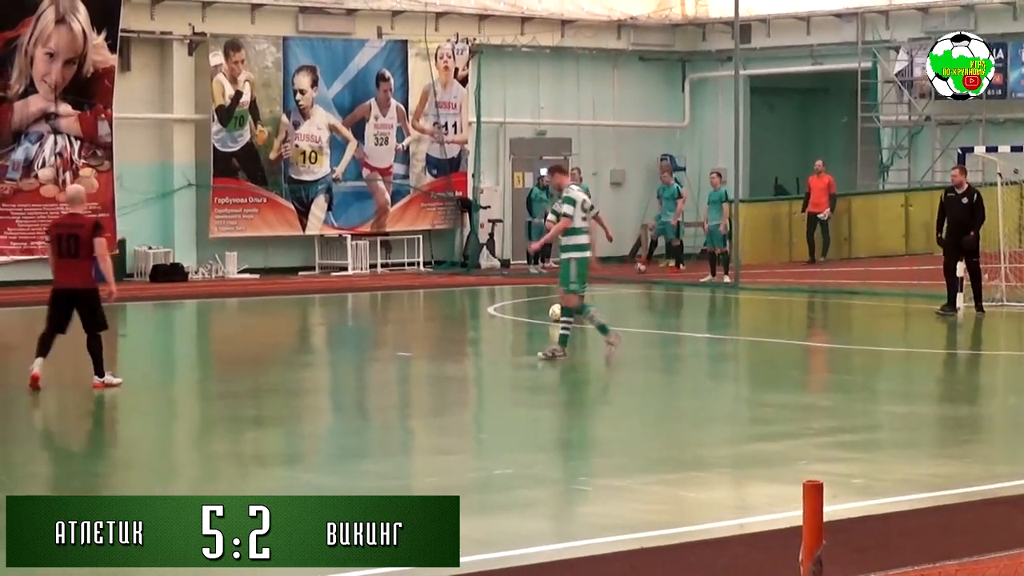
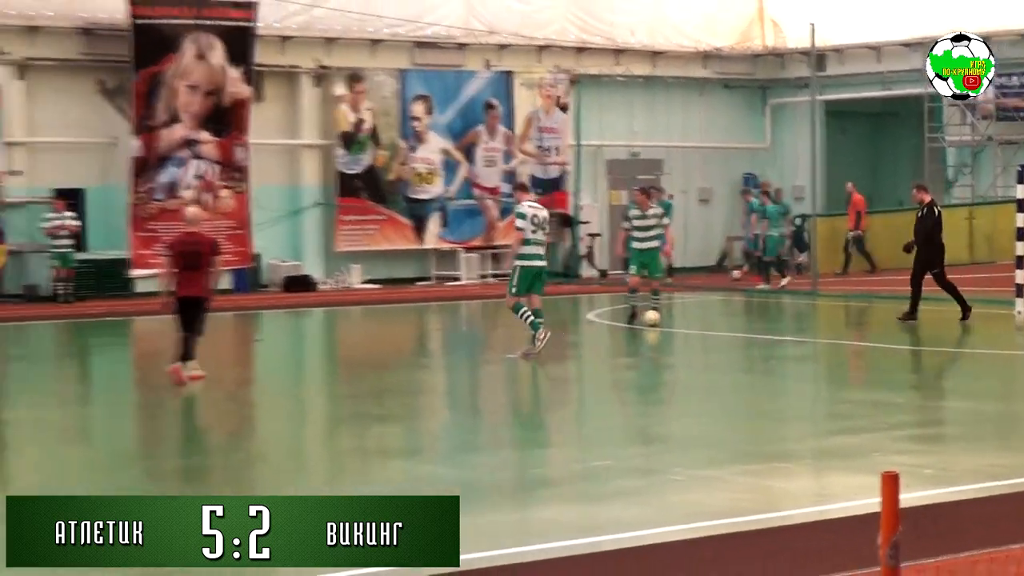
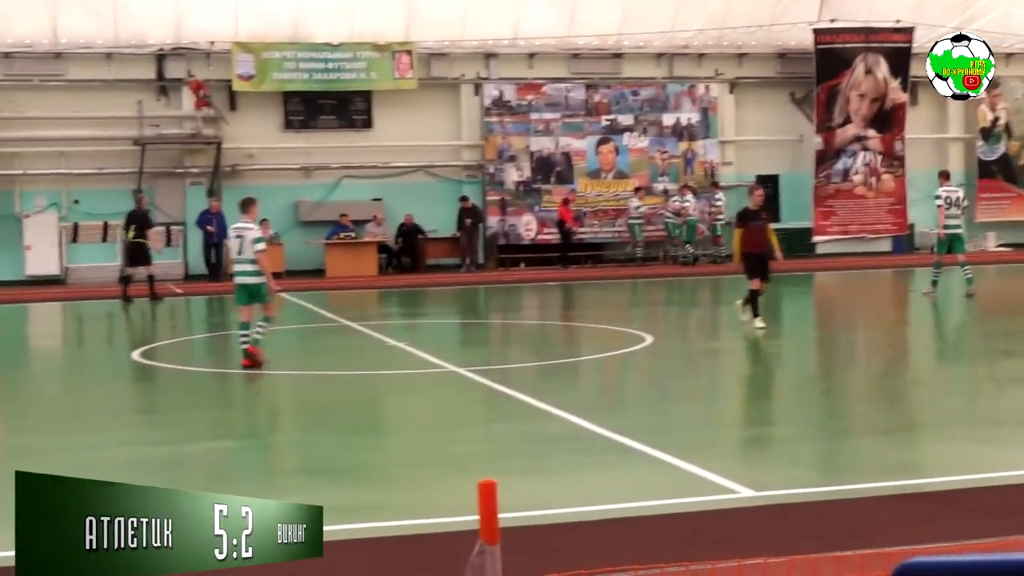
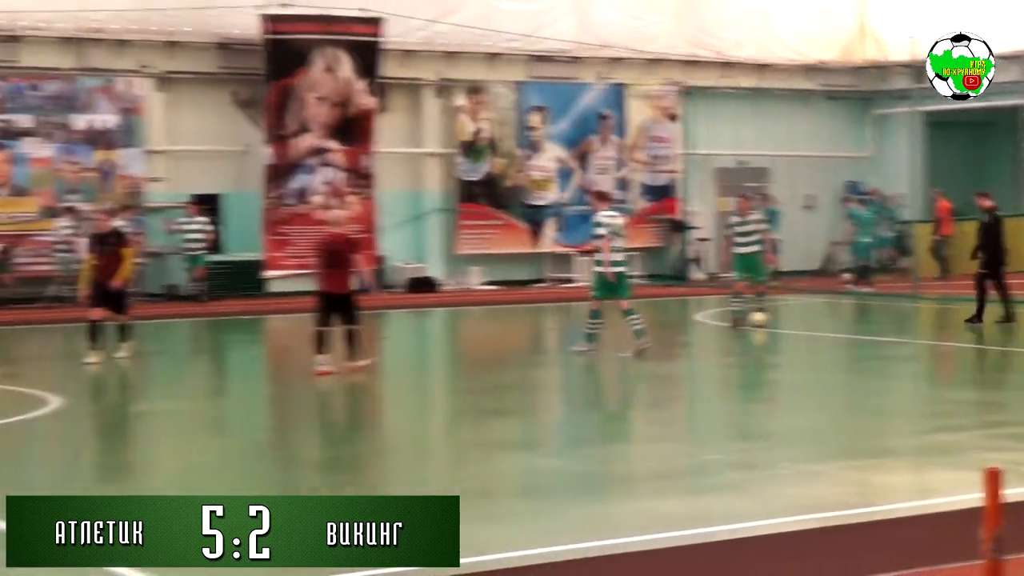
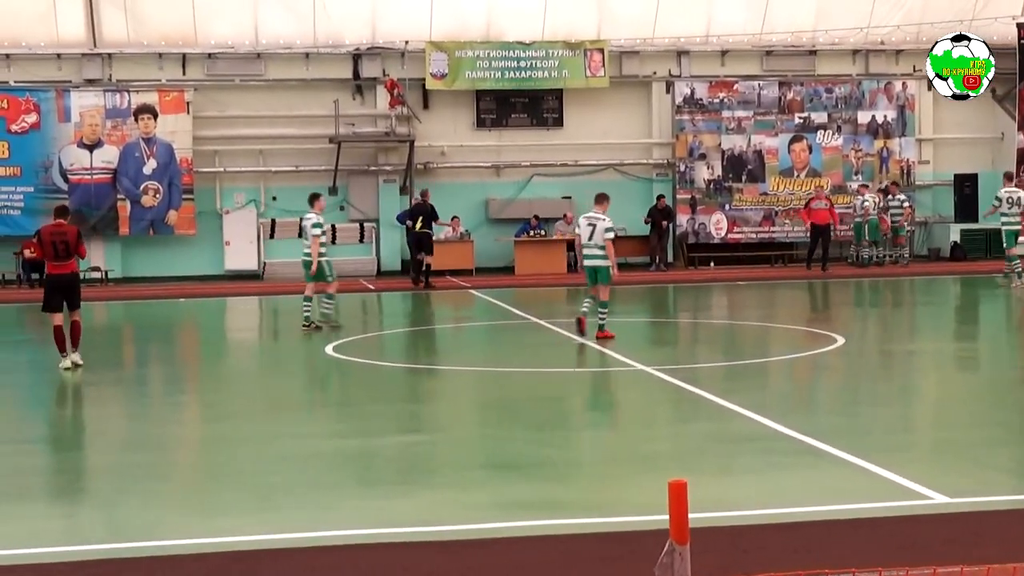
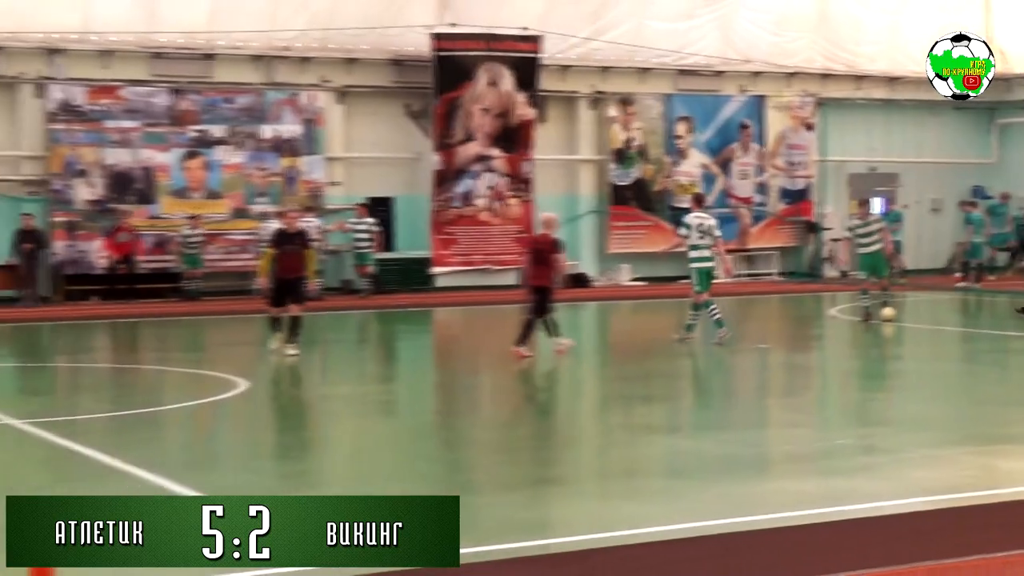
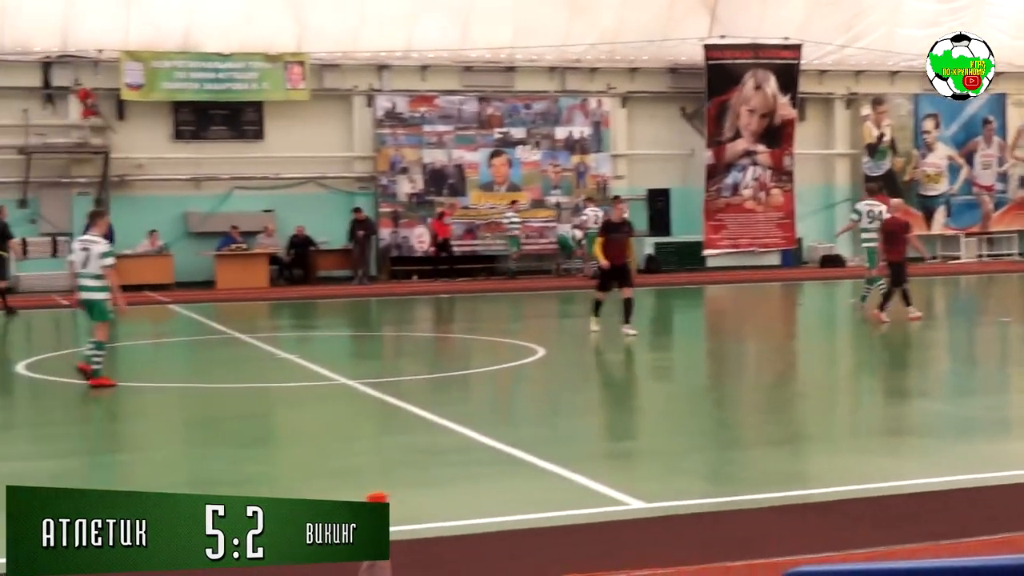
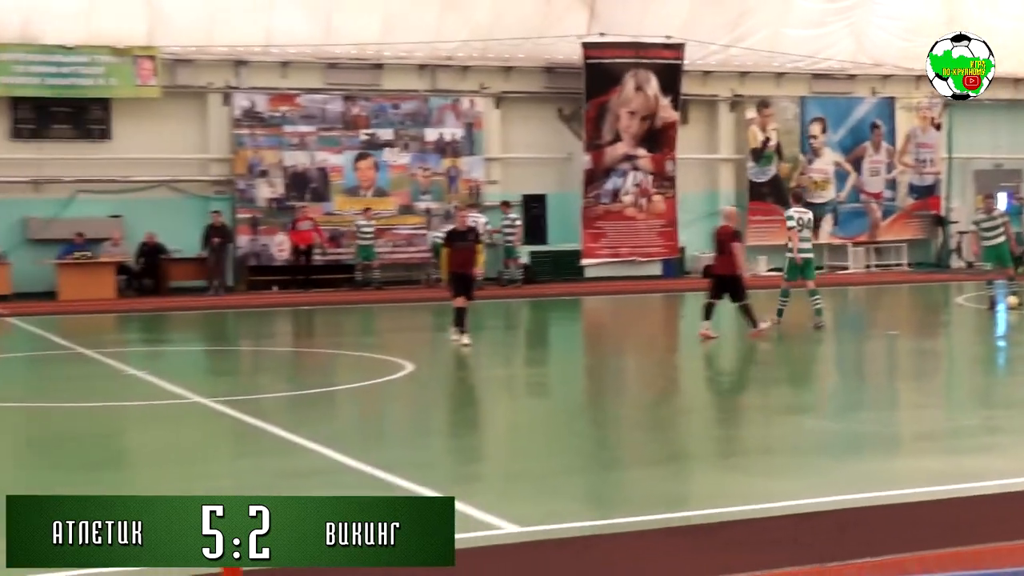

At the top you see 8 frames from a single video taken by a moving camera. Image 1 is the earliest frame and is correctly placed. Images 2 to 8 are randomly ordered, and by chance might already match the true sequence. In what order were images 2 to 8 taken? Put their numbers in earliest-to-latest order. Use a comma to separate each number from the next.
2, 4, 6, 8, 7, 3, 5
